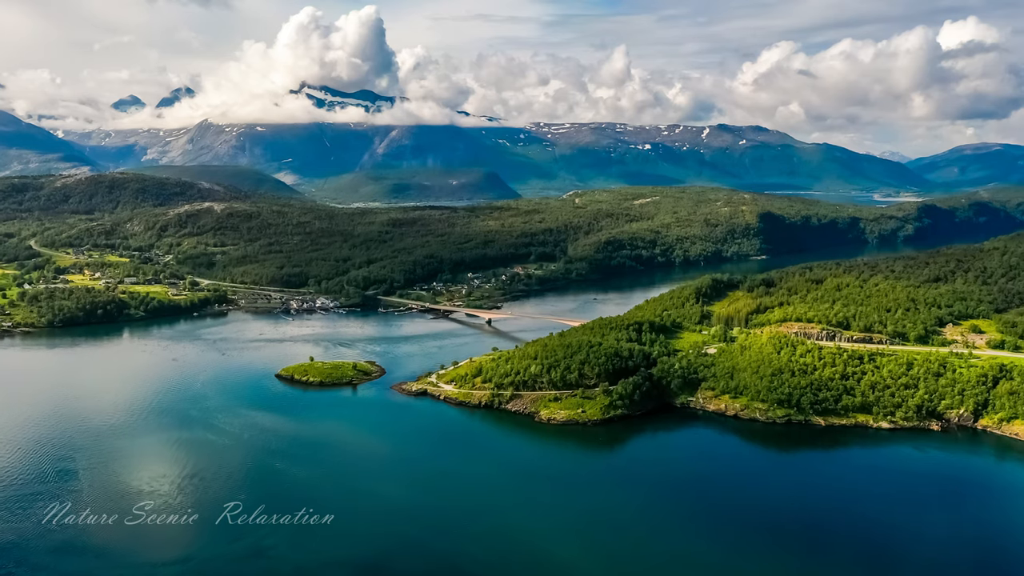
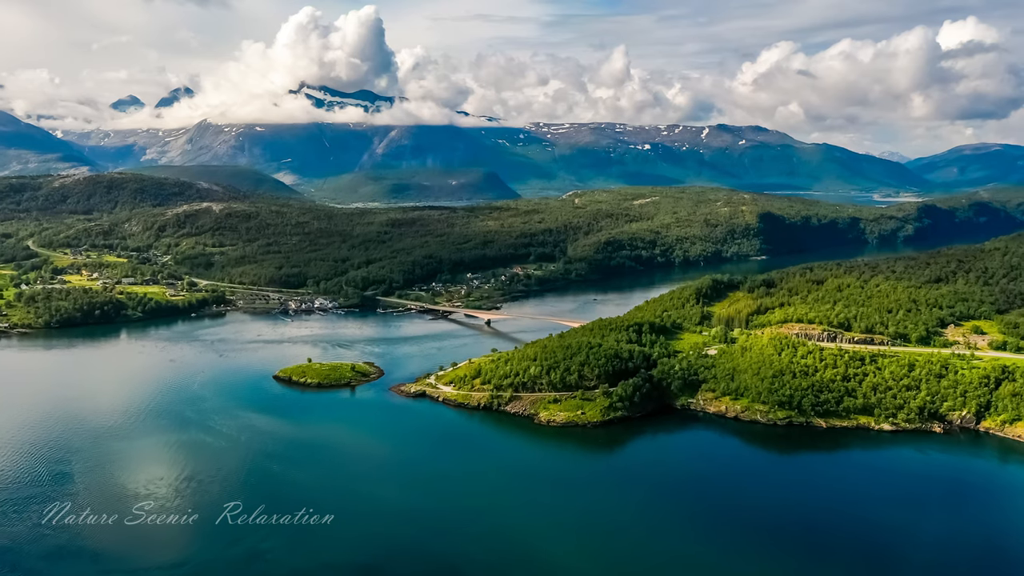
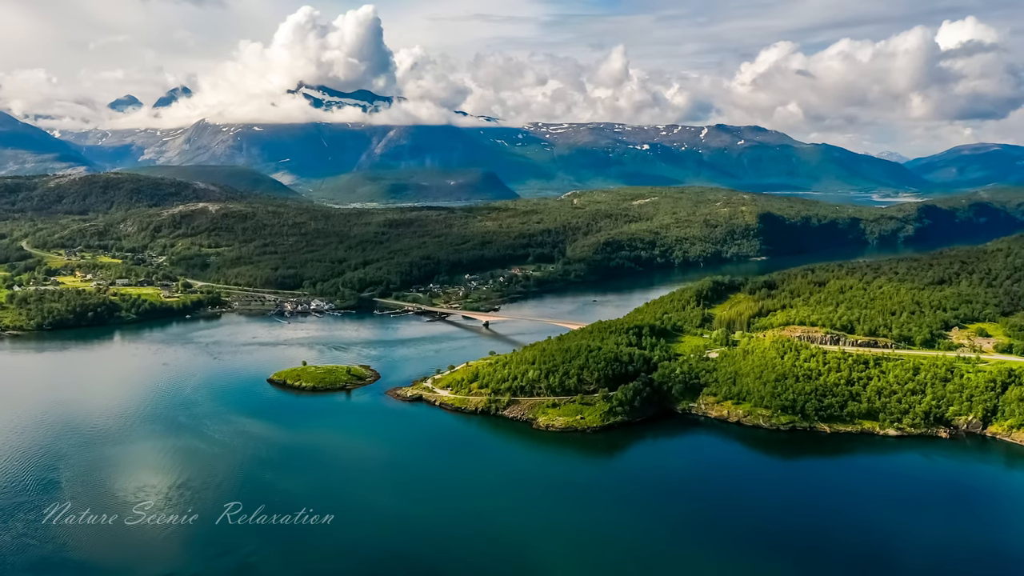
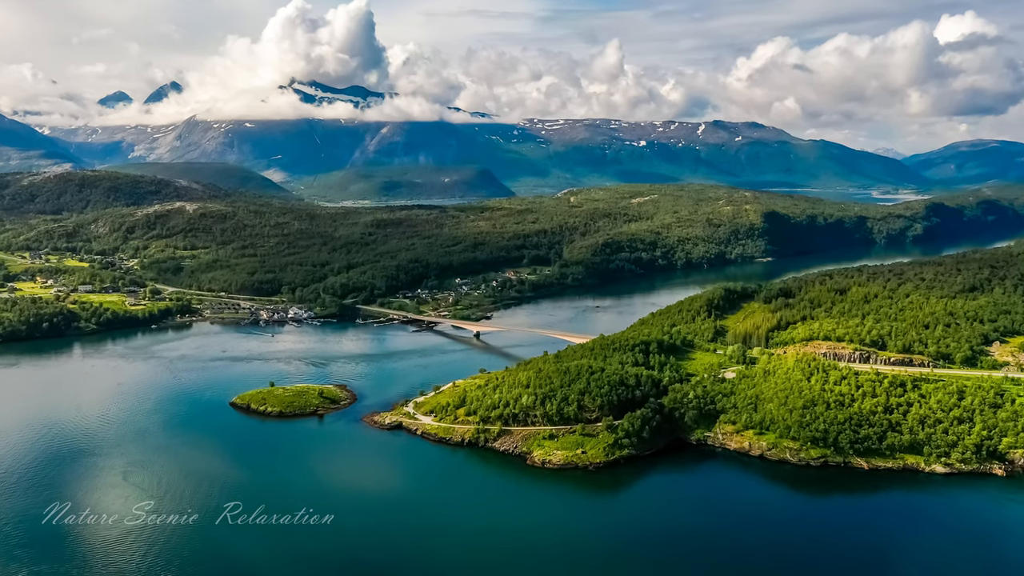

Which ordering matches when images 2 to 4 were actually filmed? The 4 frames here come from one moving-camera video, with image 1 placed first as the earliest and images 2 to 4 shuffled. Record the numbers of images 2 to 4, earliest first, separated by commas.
2, 3, 4
